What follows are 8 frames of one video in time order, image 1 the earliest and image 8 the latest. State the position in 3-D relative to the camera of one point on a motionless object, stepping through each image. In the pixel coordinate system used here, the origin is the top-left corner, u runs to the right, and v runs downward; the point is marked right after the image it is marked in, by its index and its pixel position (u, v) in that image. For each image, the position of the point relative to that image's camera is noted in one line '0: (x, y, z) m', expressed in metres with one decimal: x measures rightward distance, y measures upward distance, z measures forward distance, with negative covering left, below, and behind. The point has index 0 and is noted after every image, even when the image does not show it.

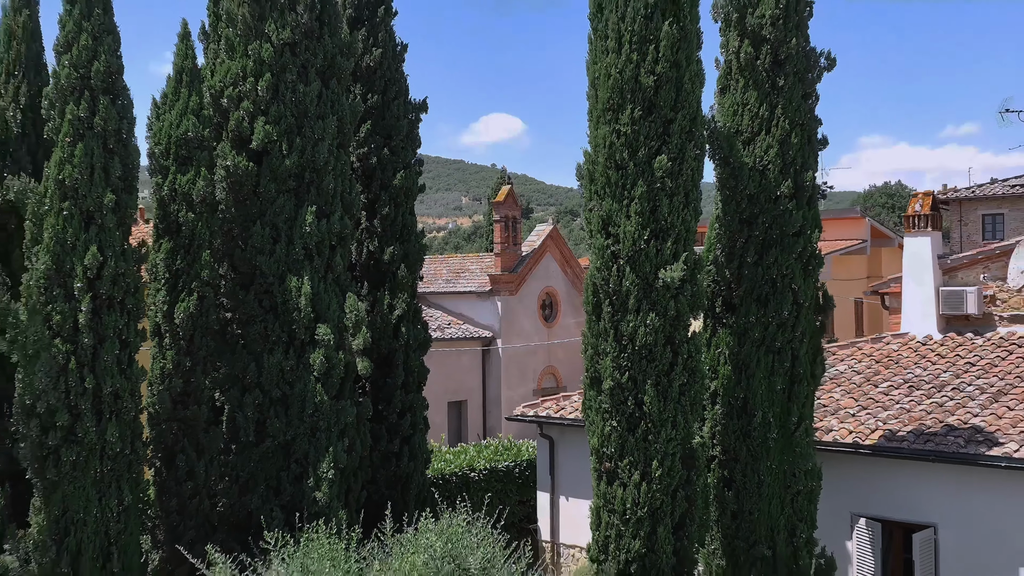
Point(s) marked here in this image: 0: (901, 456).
0: (+2.7, -1.2, +9.0) m
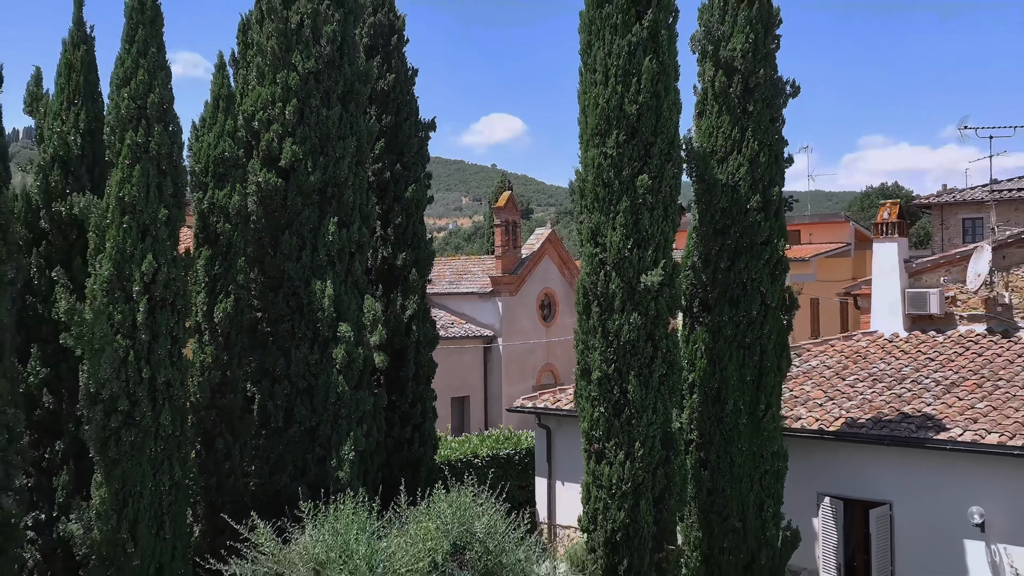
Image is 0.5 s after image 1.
0: (+2.7, -1.2, +10.1) m
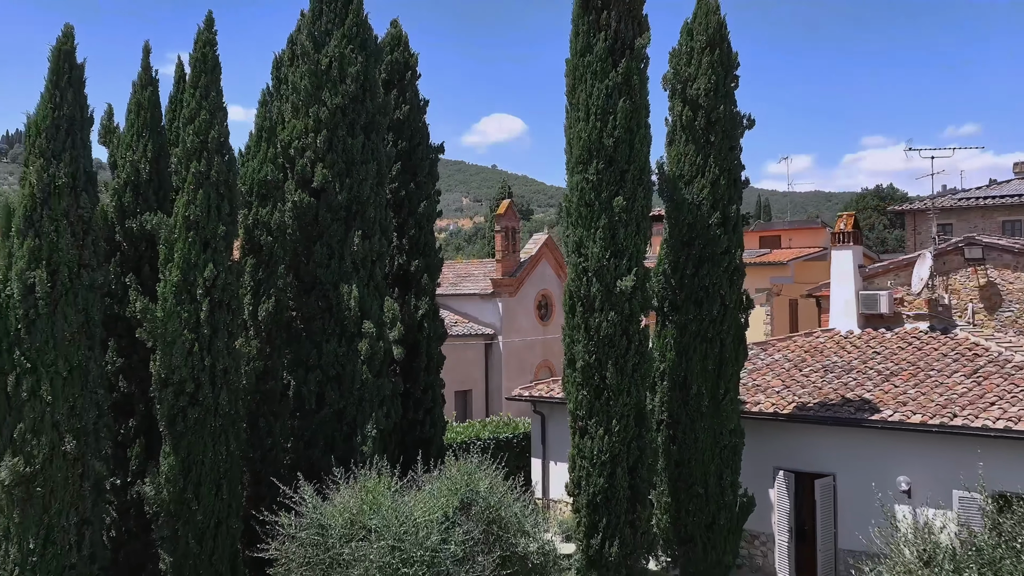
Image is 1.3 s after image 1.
0: (+2.6, -1.2, +11.8) m
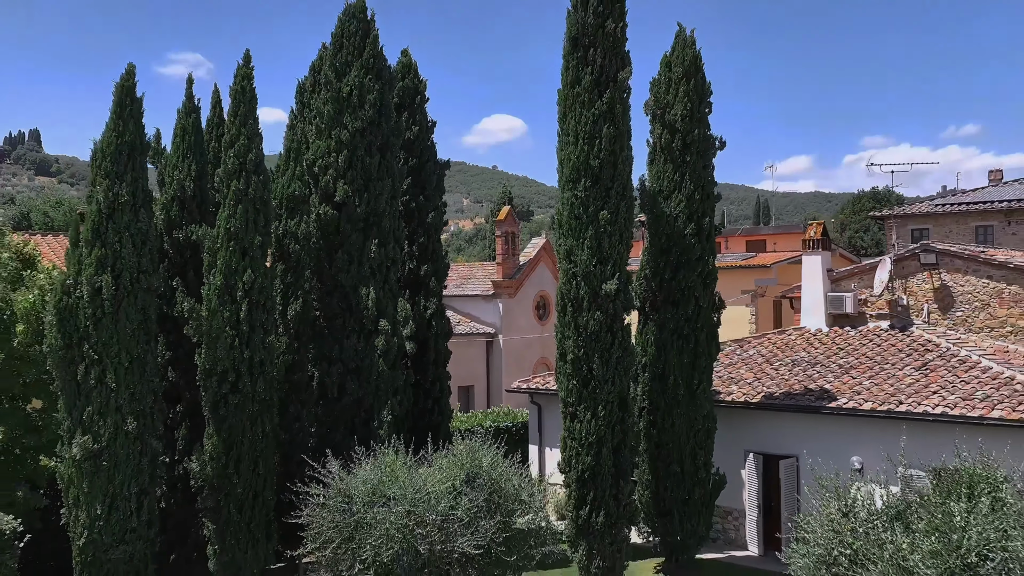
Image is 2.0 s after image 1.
0: (+2.6, -1.2, +13.3) m
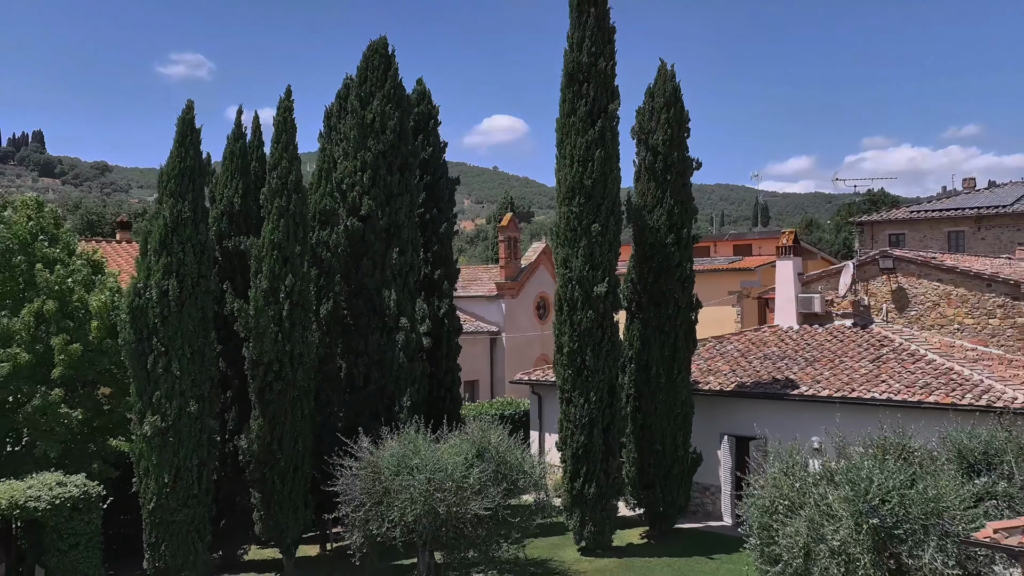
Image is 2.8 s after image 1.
0: (+2.7, -1.3, +15.2) m
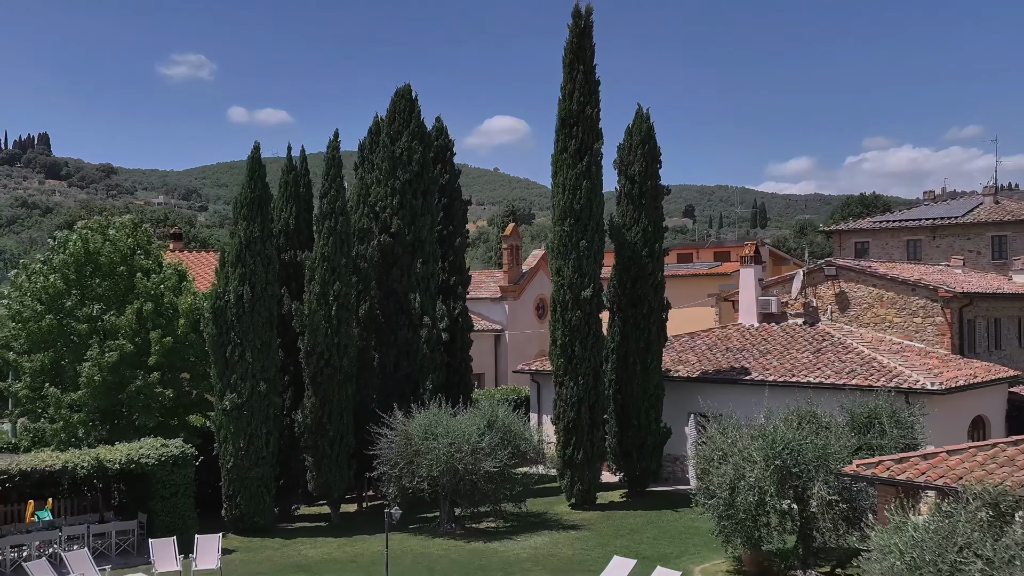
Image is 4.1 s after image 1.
0: (+2.7, -1.3, +18.4) m
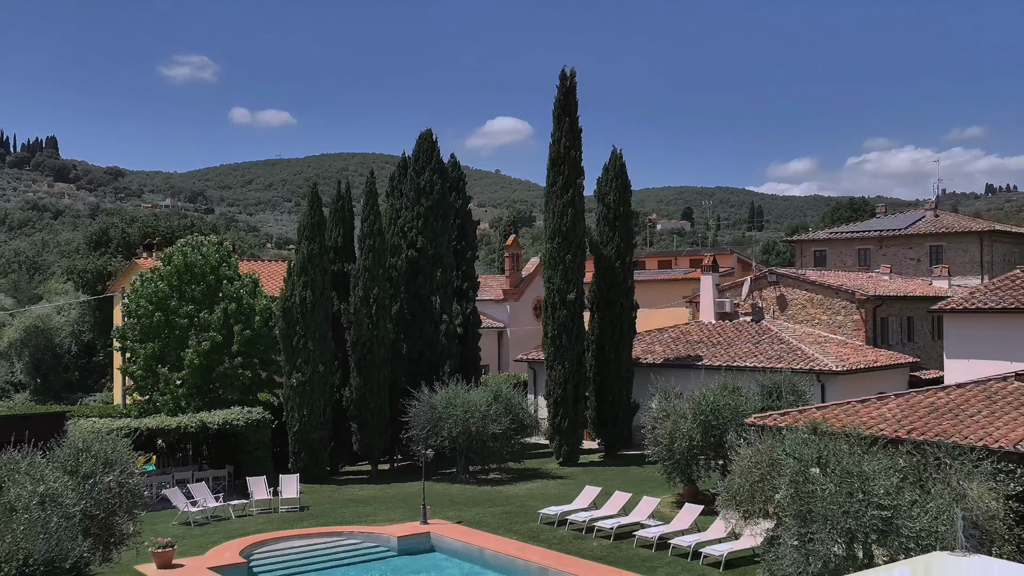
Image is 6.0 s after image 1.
0: (+2.7, -1.4, +23.2) m
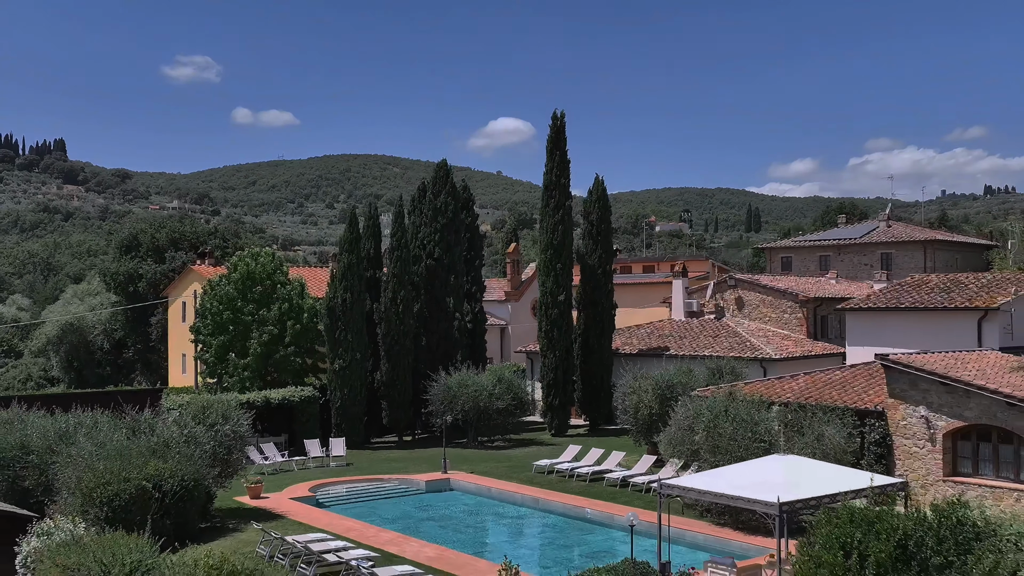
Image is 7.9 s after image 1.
0: (+2.8, -1.4, +28.0) m
